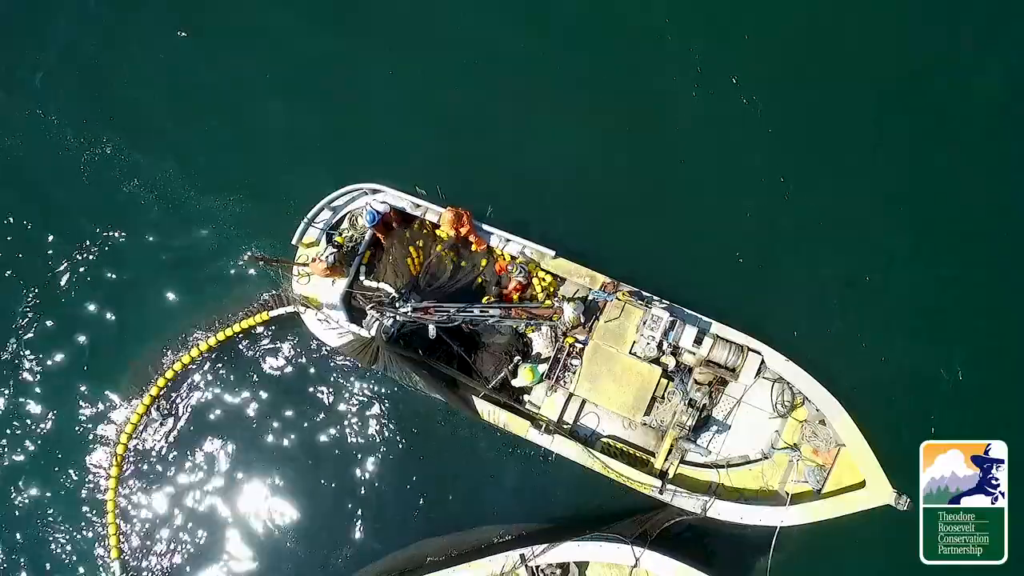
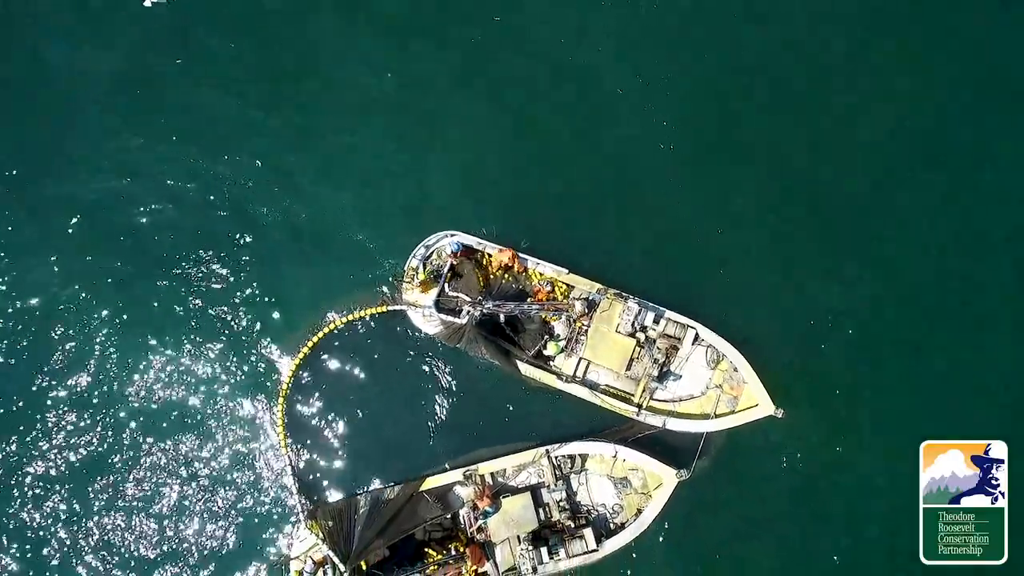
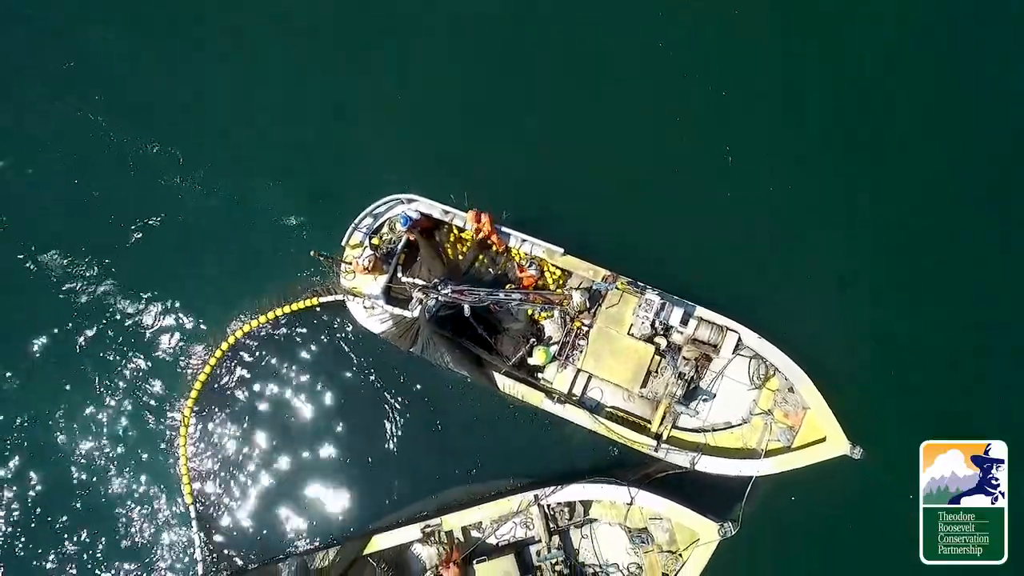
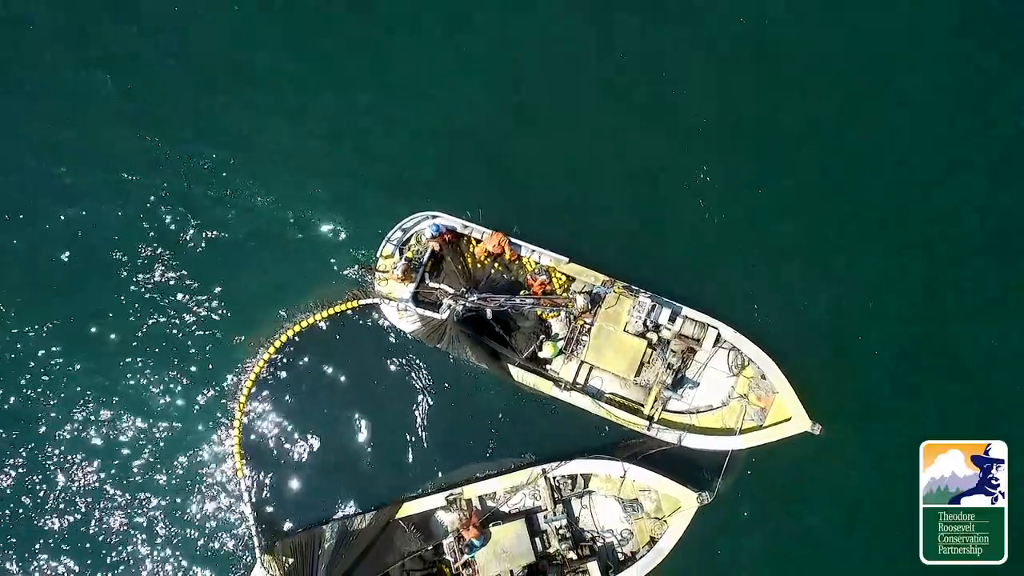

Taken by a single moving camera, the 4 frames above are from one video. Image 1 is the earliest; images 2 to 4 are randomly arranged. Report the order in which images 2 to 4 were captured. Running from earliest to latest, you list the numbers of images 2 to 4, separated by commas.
3, 4, 2
